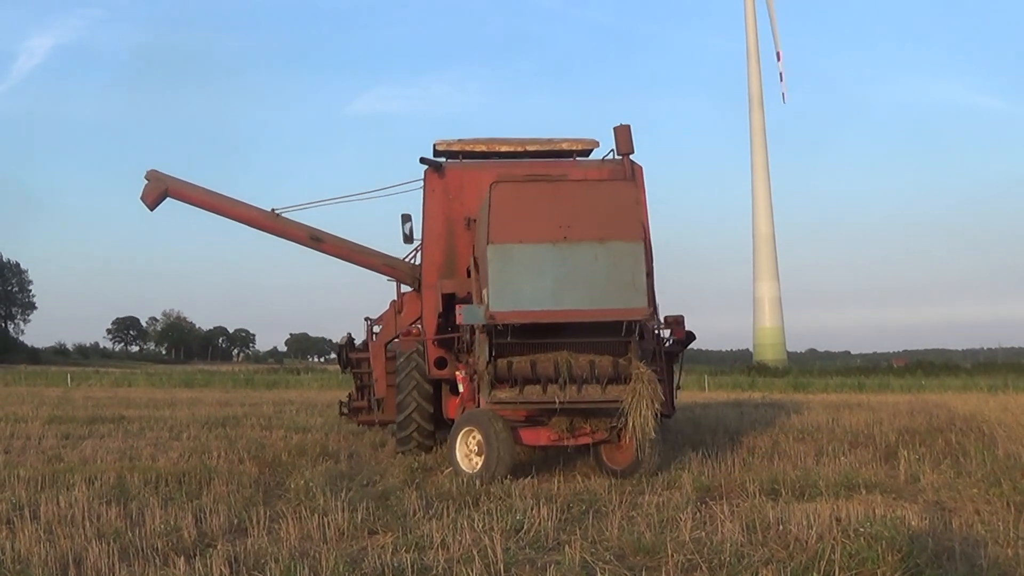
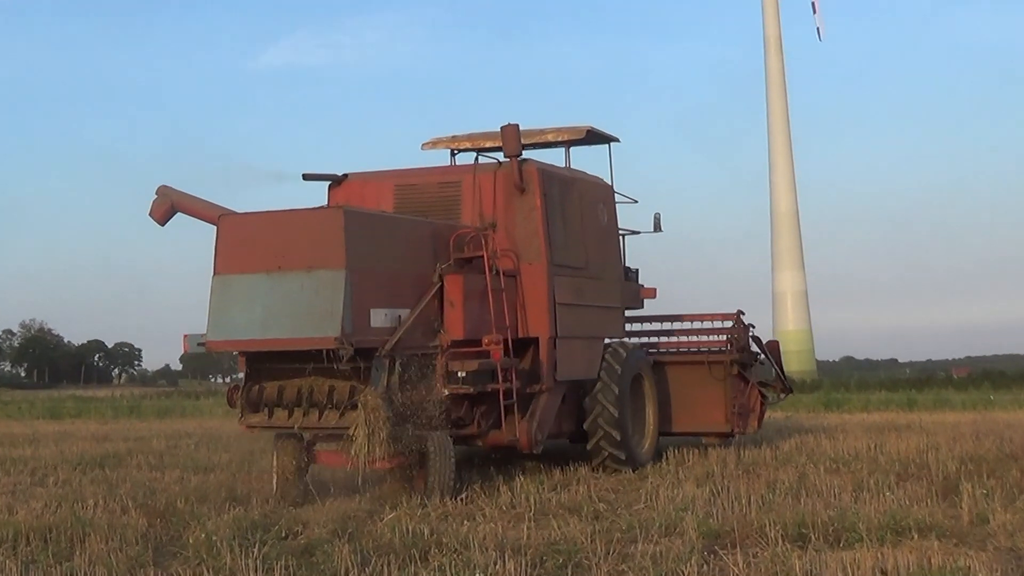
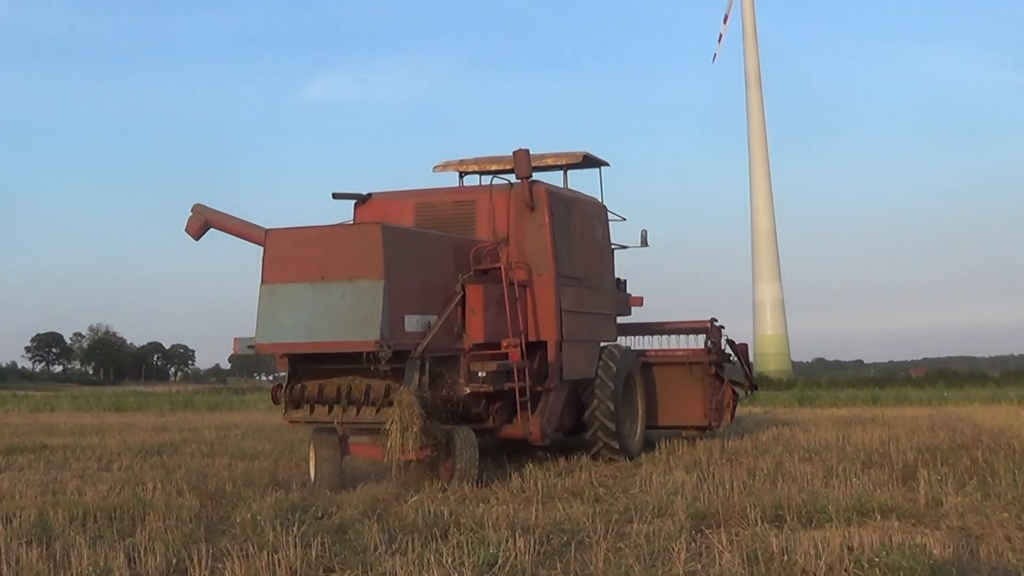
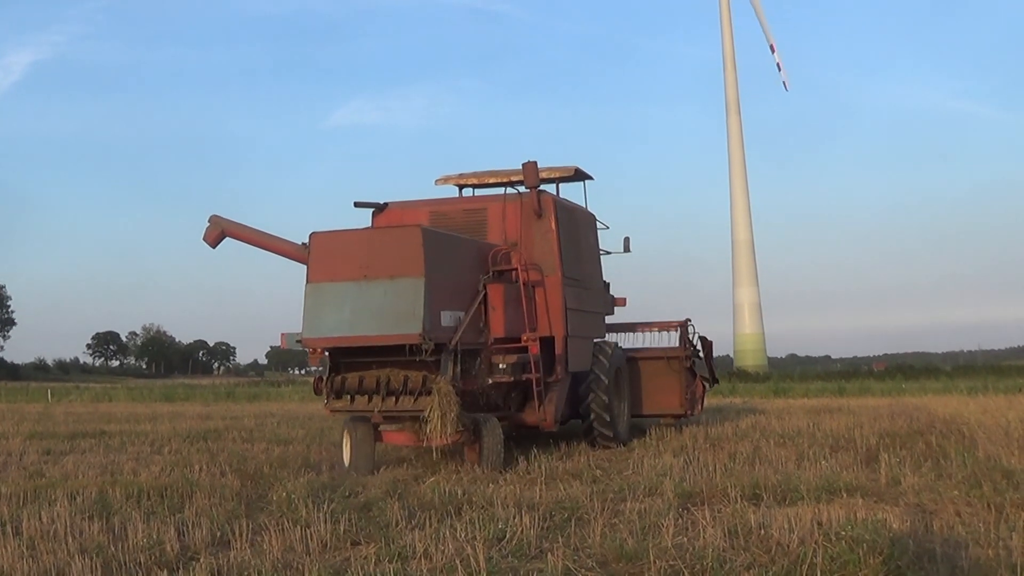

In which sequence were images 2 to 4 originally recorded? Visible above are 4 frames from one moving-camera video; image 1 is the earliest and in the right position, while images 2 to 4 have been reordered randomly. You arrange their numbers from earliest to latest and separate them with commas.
4, 3, 2
